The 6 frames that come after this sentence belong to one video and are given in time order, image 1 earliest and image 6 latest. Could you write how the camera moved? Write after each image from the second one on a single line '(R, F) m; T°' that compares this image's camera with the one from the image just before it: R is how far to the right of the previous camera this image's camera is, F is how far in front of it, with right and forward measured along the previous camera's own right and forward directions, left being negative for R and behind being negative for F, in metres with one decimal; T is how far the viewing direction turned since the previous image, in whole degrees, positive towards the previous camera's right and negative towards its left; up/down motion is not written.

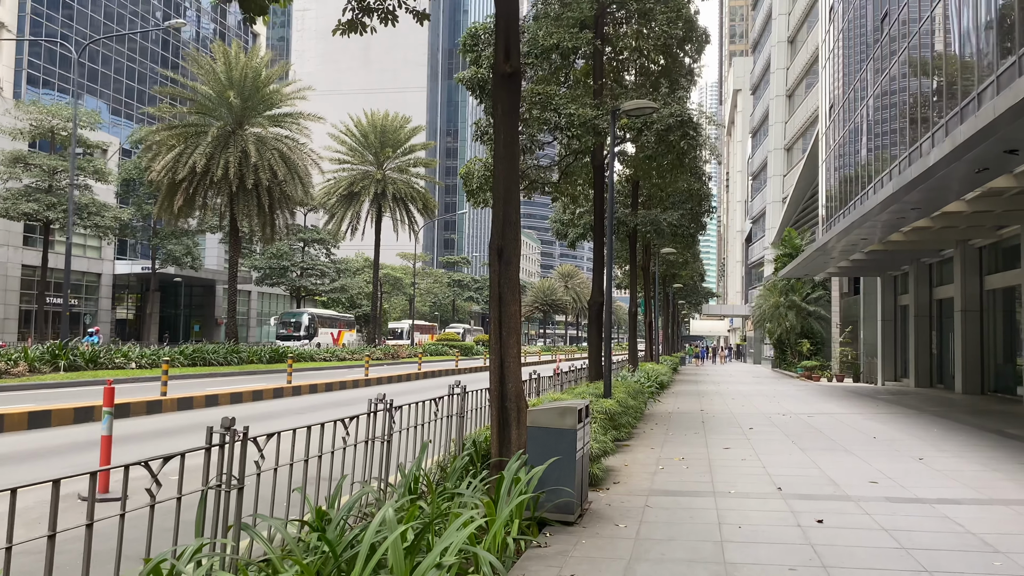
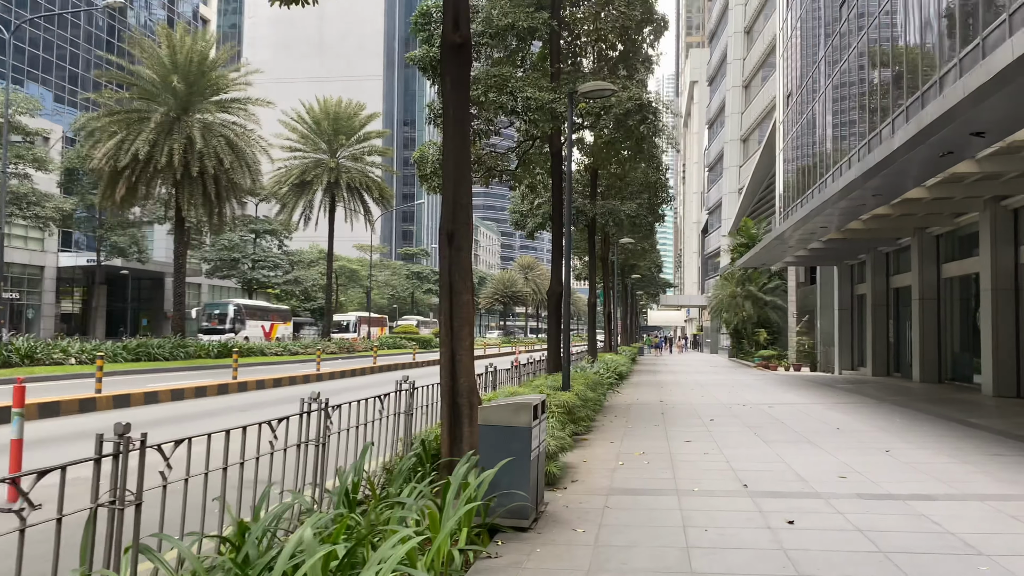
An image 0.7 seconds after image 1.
(+0.1, +0.5) m; +3°
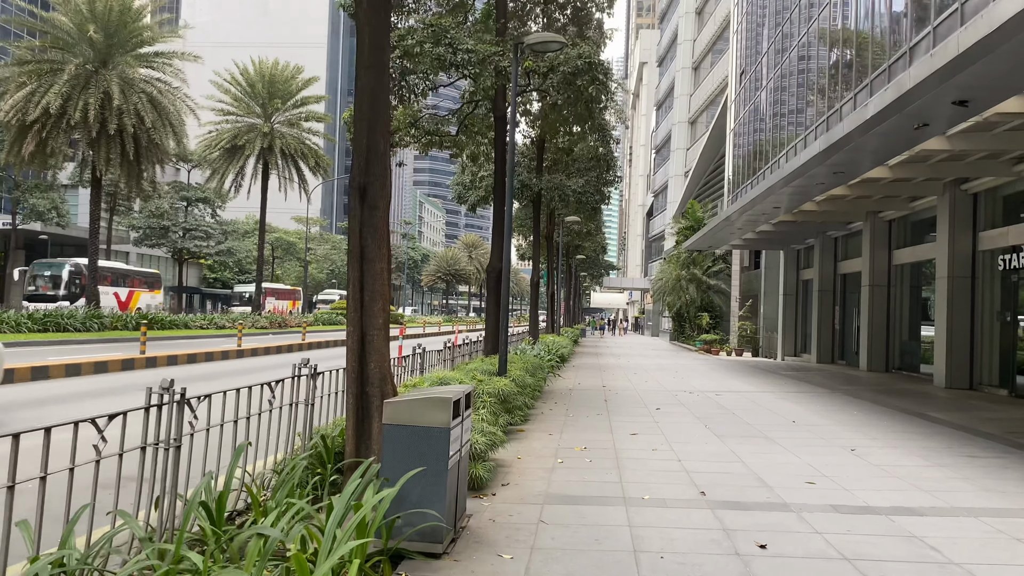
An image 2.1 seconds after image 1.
(+0.1, +1.1) m; +4°
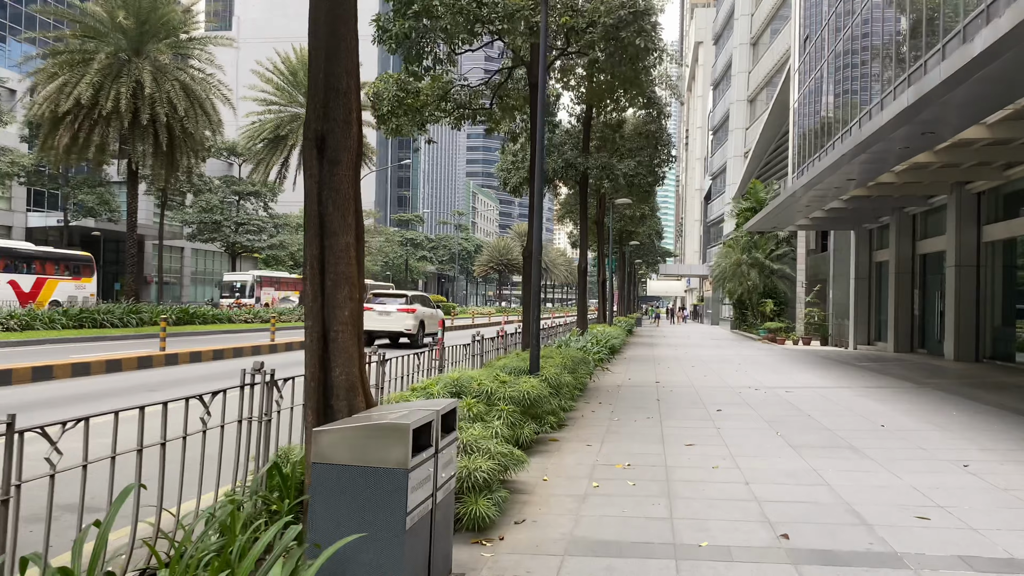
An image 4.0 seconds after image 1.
(+0.3, +1.4) m; -4°
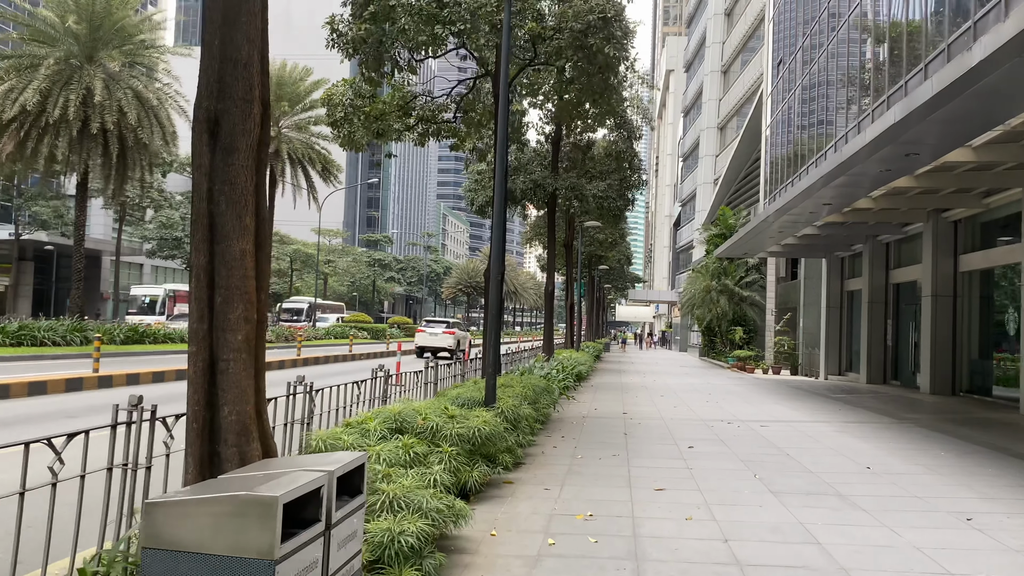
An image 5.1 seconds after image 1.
(+0.1, +0.8) m; +2°
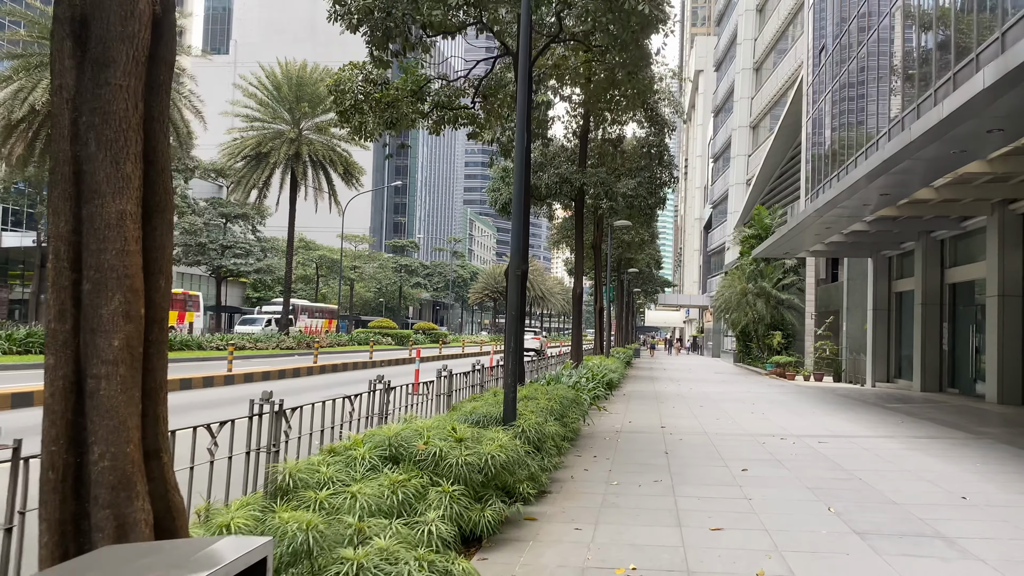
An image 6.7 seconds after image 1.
(0.0, +1.2) m; -2°
